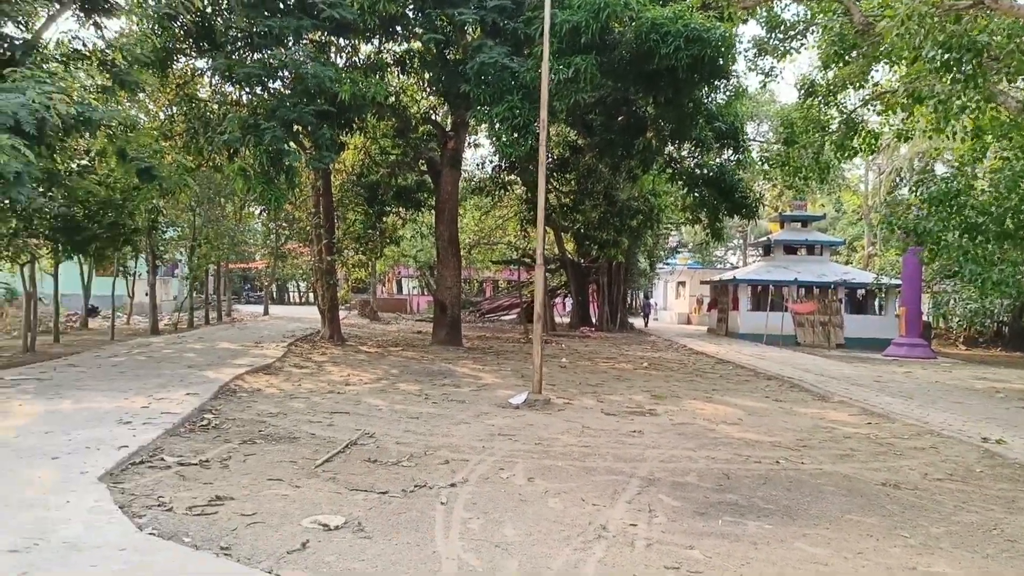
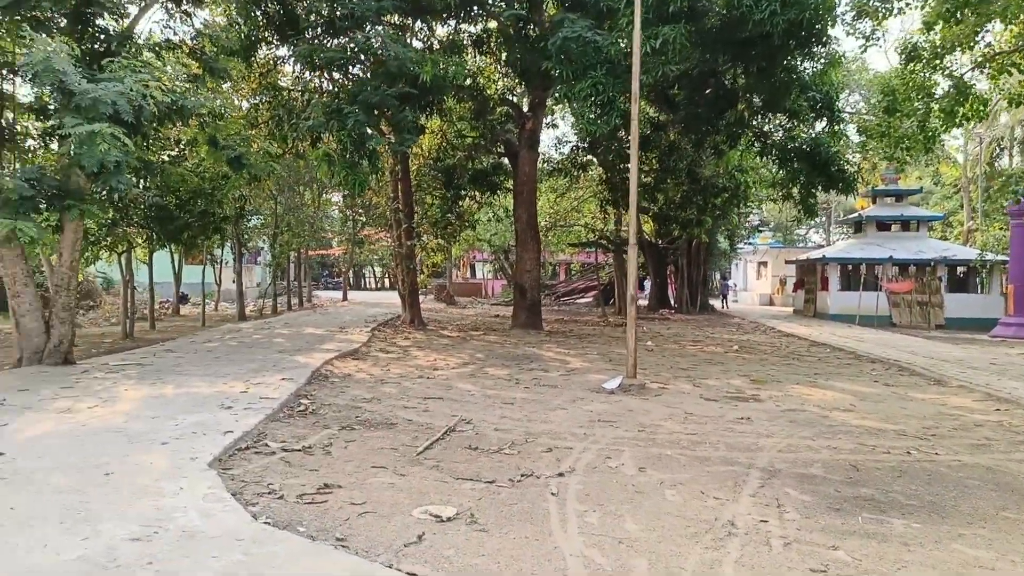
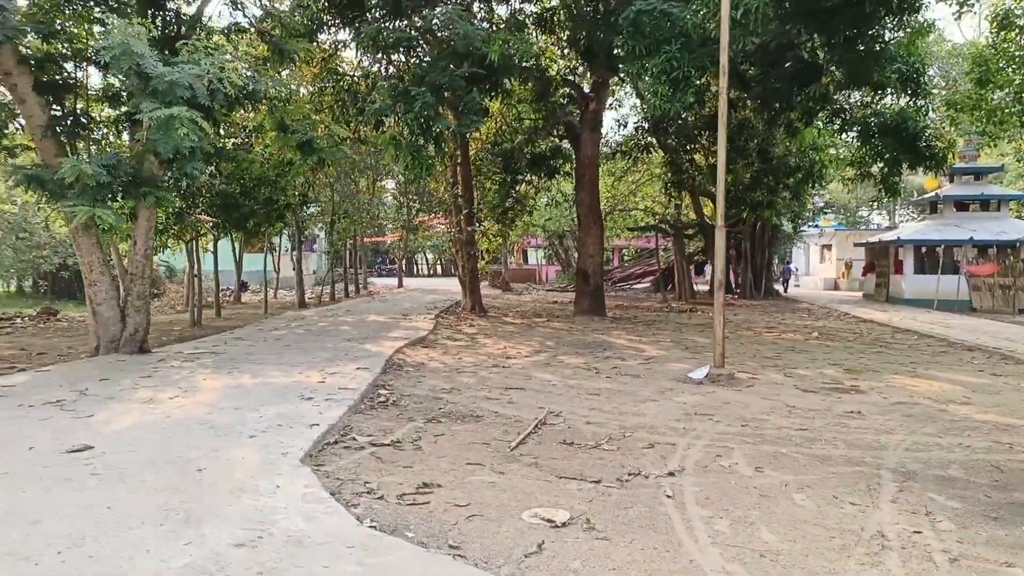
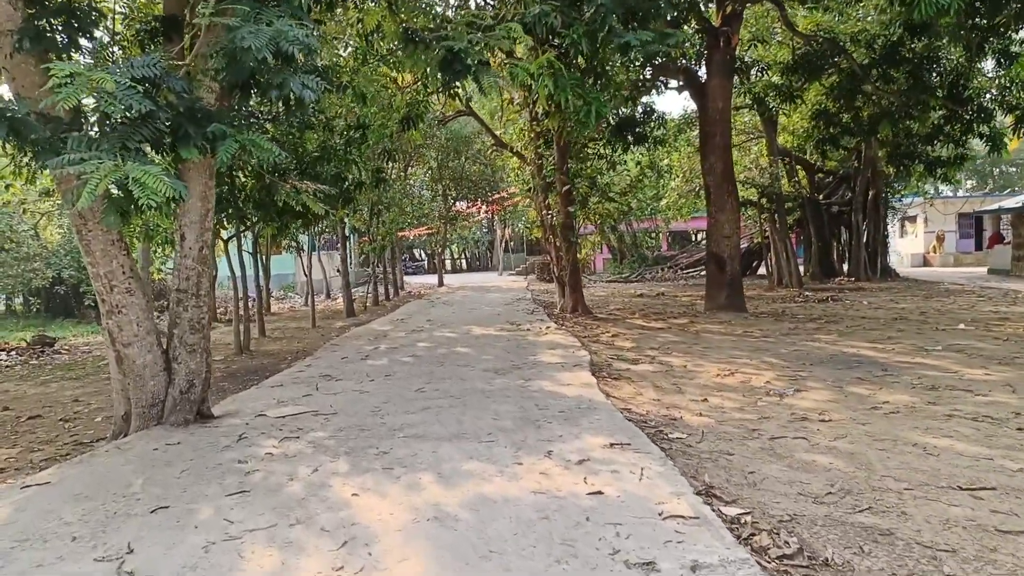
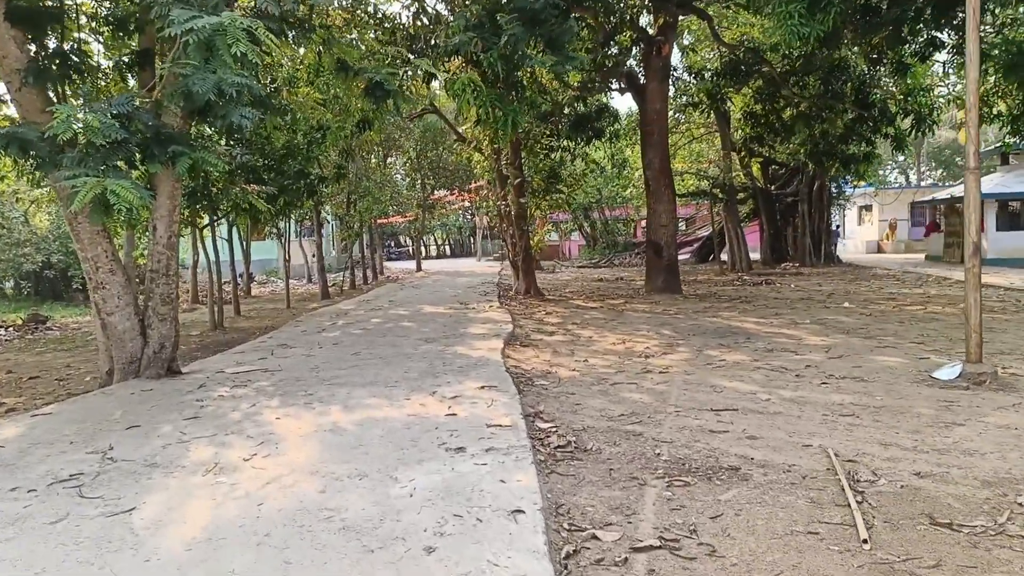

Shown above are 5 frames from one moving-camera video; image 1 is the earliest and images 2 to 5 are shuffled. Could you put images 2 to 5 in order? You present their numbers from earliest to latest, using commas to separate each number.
2, 3, 5, 4
